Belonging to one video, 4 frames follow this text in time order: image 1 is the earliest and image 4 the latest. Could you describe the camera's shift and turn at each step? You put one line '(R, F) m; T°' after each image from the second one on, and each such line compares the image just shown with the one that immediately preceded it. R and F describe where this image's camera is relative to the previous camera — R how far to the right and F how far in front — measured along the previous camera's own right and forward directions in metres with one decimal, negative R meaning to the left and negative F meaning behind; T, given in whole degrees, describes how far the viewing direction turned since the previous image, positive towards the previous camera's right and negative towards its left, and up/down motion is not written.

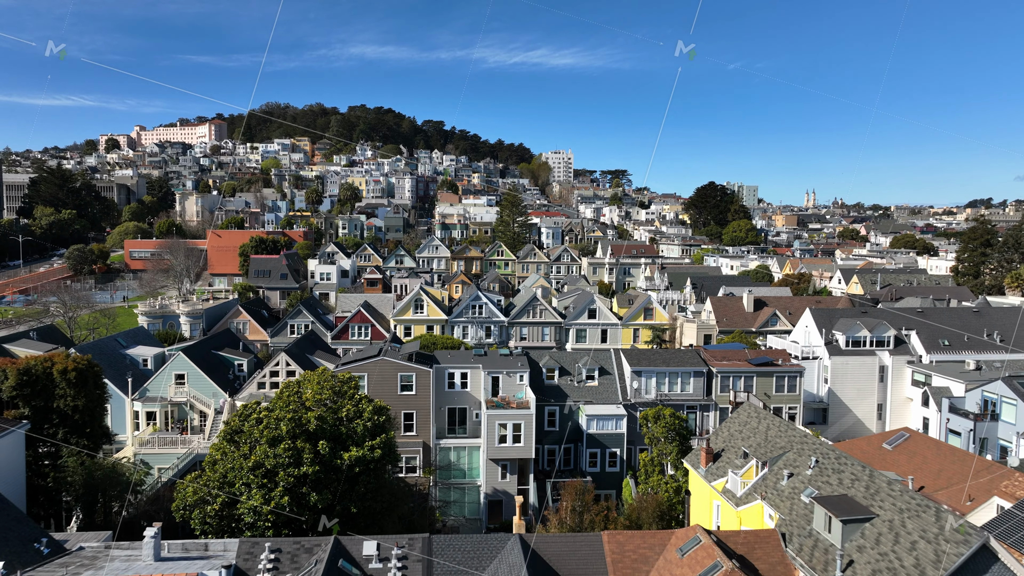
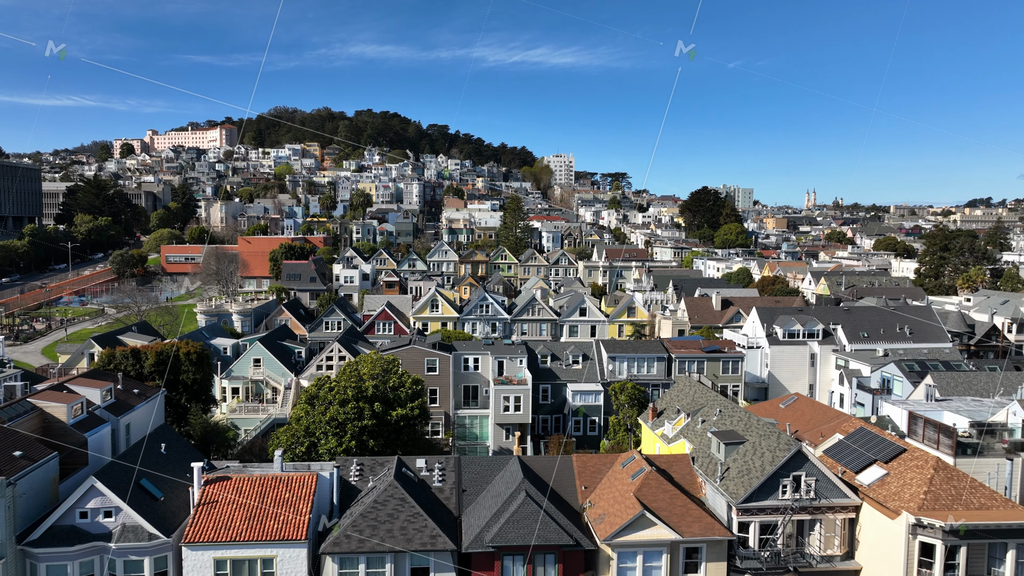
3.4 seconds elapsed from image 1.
(+0.1, -6.7) m; 0°
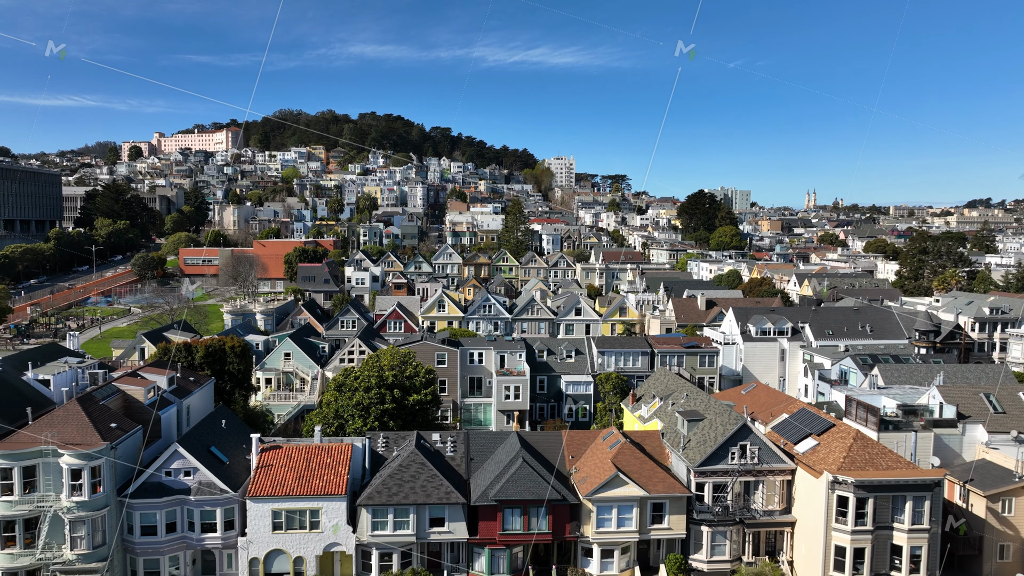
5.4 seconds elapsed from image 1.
(+0.1, -3.9) m; 0°
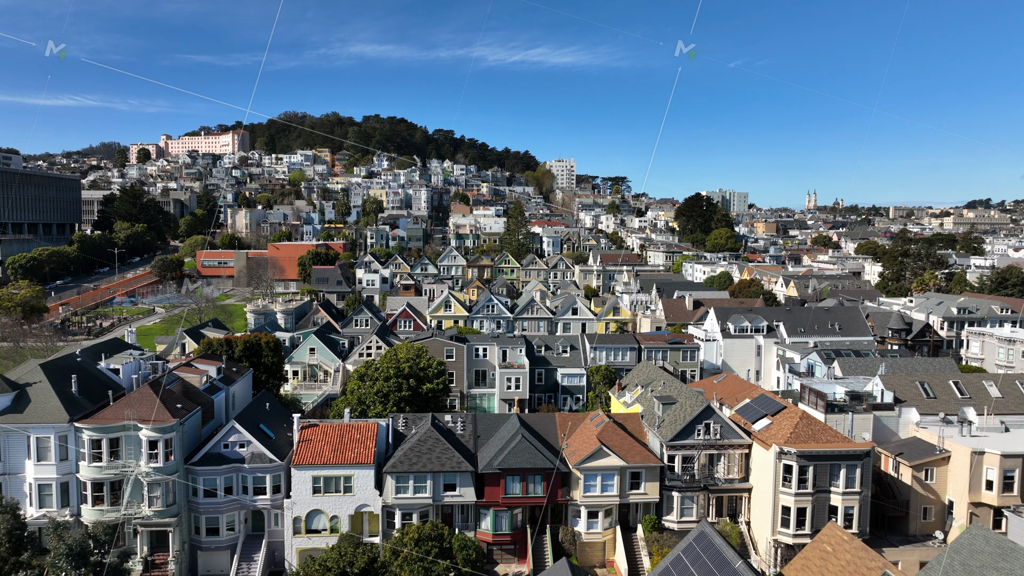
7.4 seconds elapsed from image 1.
(0.0, -3.9) m; 0°
